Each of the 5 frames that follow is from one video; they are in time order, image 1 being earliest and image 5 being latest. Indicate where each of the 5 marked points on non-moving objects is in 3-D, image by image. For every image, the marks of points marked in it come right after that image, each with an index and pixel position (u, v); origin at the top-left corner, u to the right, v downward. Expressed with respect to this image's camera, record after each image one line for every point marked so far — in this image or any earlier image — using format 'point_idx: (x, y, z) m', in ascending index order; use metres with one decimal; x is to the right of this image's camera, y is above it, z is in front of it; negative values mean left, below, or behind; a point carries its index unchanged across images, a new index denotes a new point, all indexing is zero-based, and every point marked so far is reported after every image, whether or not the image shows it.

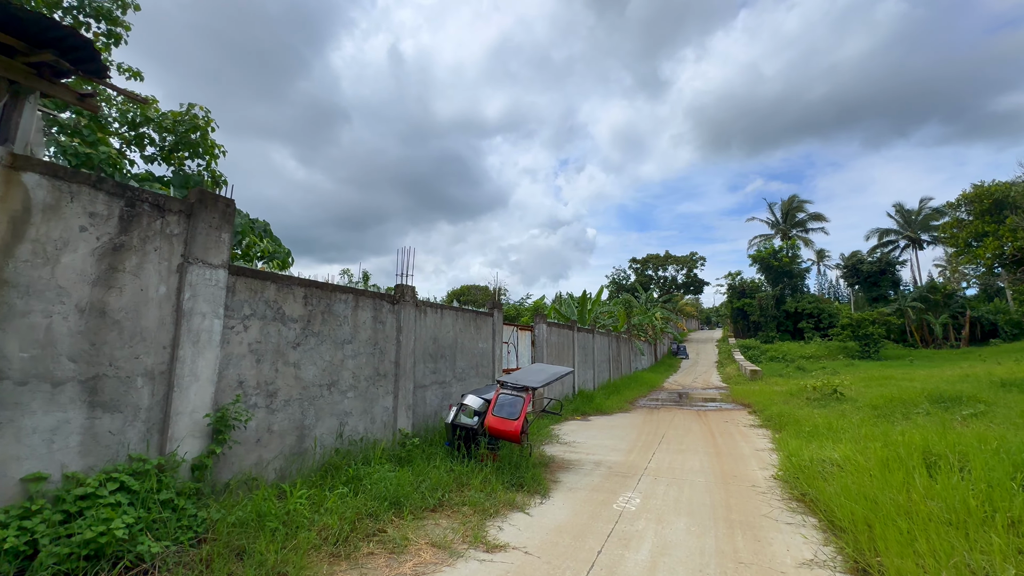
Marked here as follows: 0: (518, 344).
0: (+0.1, -1.3, +10.1) m
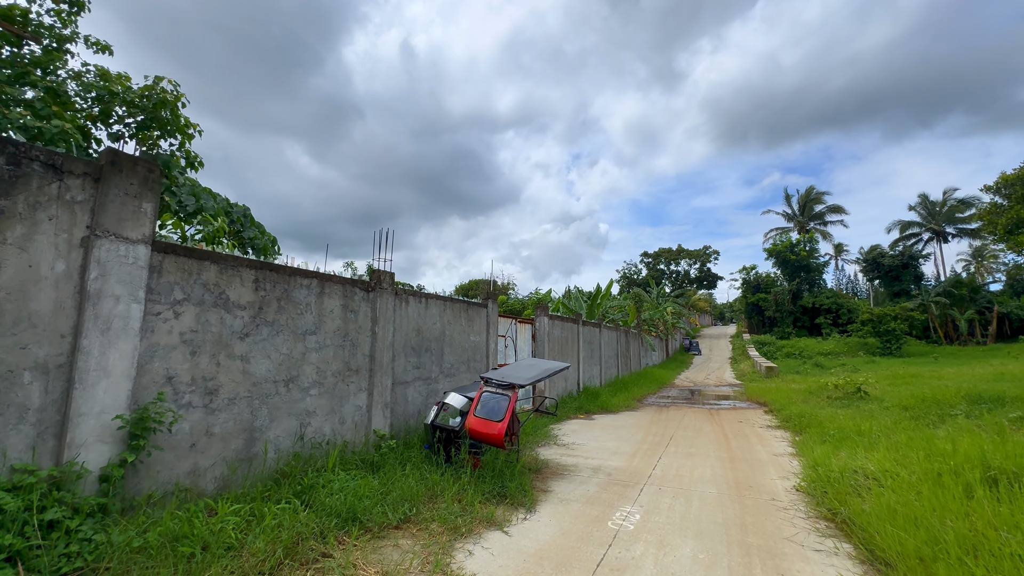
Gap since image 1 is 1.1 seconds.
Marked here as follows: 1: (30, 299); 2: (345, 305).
0: (+0.1, -1.1, +9.5) m
1: (-2.9, -0.1, +2.7) m
2: (-1.8, -0.2, +4.9) m
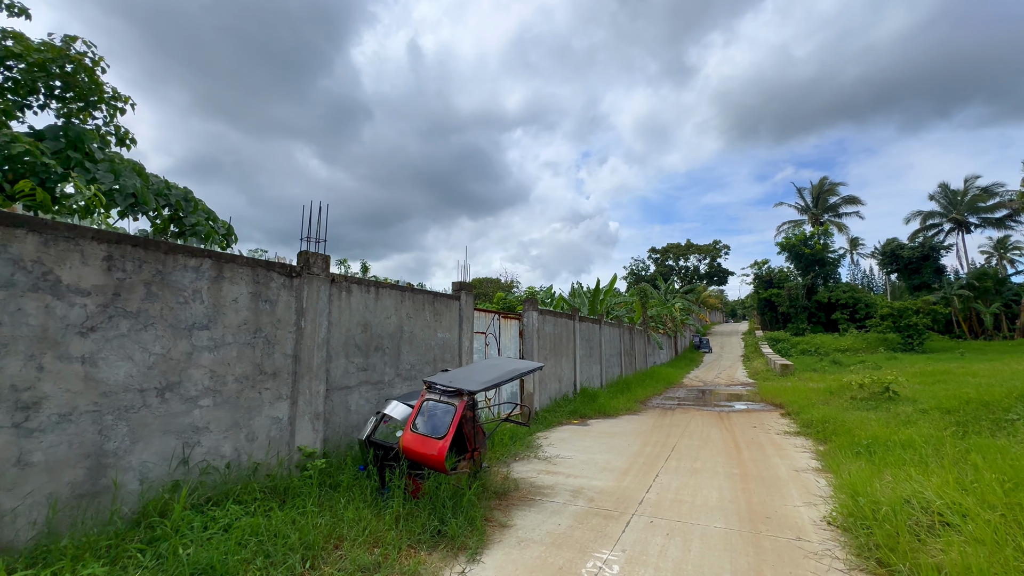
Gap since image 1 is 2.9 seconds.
0: (-0.2, -0.9, +8.5) m
1: (-3.3, +0.1, +1.7) m
2: (-2.3, 0.0, +4.0) m
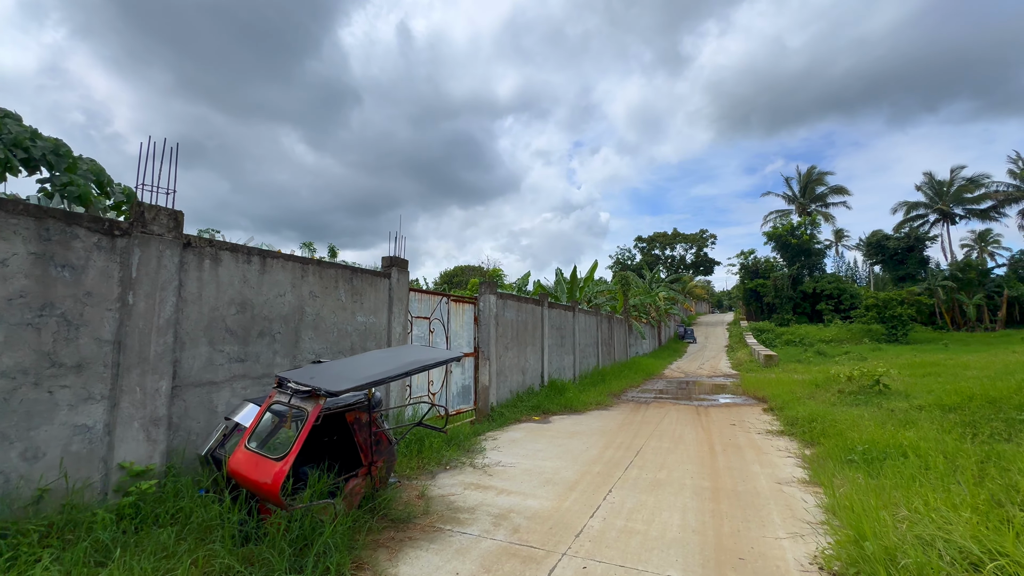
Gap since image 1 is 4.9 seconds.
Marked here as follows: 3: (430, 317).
0: (-1.0, -0.6, +7.5) m
1: (-4.0, +0.3, +0.6) m
2: (-3.0, +0.2, +2.8) m
3: (-1.3, -0.4, +7.0) m
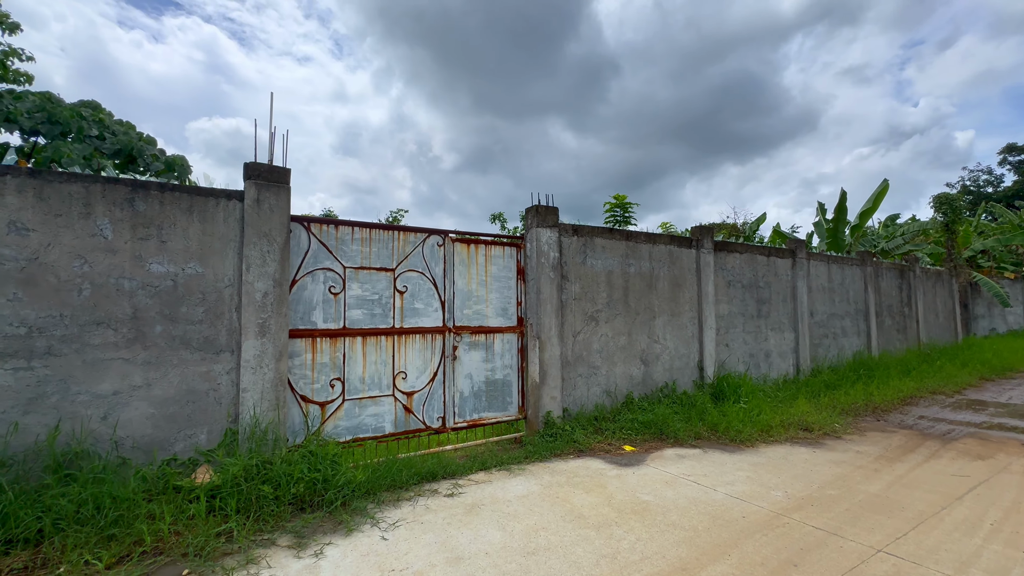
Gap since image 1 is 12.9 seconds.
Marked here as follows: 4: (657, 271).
0: (-0.6, +0.1, +4.5) m
1: (-6.9, +0.4, +0.4) m
2: (-4.8, +0.5, +1.7) m
3: (-1.1, +0.2, +4.3) m
4: (+1.9, +0.3, +5.9) m
